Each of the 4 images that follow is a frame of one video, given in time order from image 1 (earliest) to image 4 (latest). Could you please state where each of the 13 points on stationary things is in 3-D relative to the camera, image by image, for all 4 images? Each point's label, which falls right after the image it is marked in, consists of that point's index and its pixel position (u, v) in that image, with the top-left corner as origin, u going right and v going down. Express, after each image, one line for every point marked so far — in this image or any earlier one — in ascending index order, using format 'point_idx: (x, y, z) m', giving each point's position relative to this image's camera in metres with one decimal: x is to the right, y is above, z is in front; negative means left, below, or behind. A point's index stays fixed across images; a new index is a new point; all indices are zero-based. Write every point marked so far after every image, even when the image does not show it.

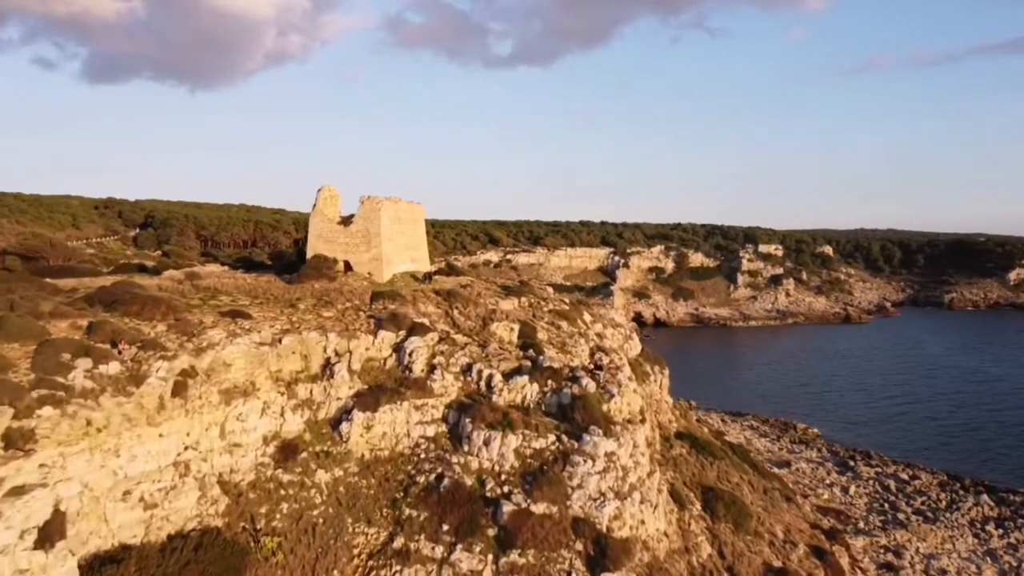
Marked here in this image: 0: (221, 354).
0: (-6.8, -1.5, +19.2) m
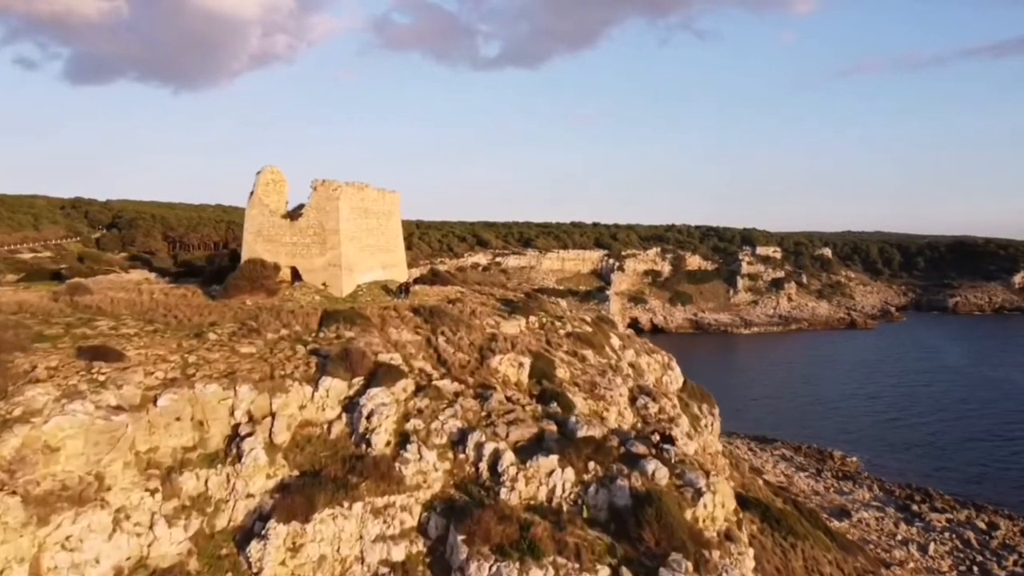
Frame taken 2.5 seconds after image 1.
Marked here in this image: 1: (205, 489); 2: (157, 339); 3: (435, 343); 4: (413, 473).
0: (-6.5, -2.0, +11.2) m
1: (-4.7, -3.1, +12.7) m
2: (-7.1, -1.0, +16.4) m
3: (-1.8, -1.3, +18.7) m
4: (-1.6, -2.9, +13.1) m
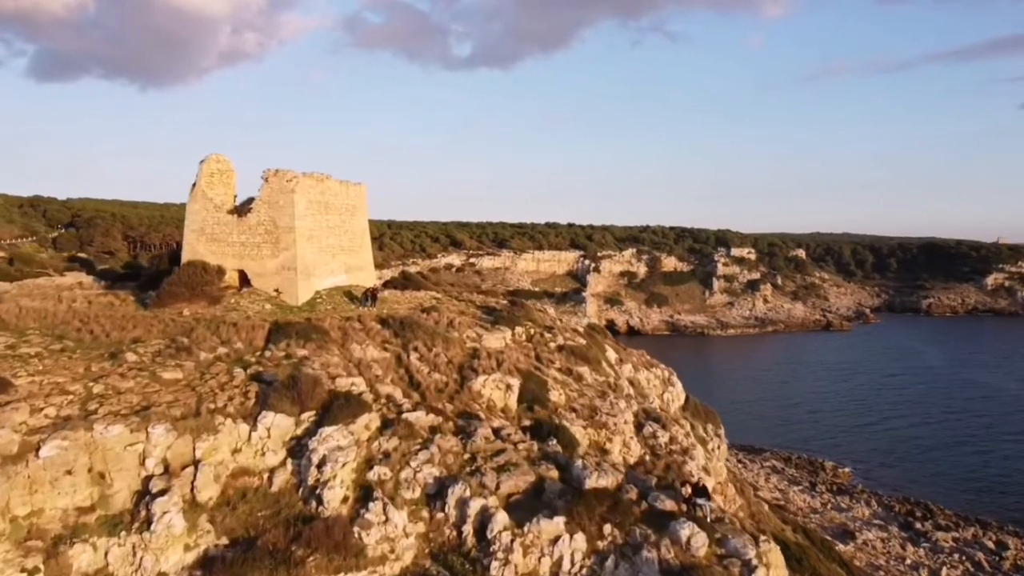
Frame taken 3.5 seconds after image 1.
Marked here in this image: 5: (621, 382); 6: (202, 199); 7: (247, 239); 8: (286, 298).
0: (-6.5, -2.1, +8.1) m
1: (-4.8, -3.2, +9.6) m
2: (-7.3, -1.2, +13.2) m
3: (-2.0, -1.4, +15.7) m
4: (-1.7, -3.1, +10.1) m
5: (+2.5, -2.2, +19.1) m
6: (-7.5, +2.1, +19.8) m
7: (-6.4, +1.2, +19.7) m
8: (-5.3, -0.3, +19.1) m
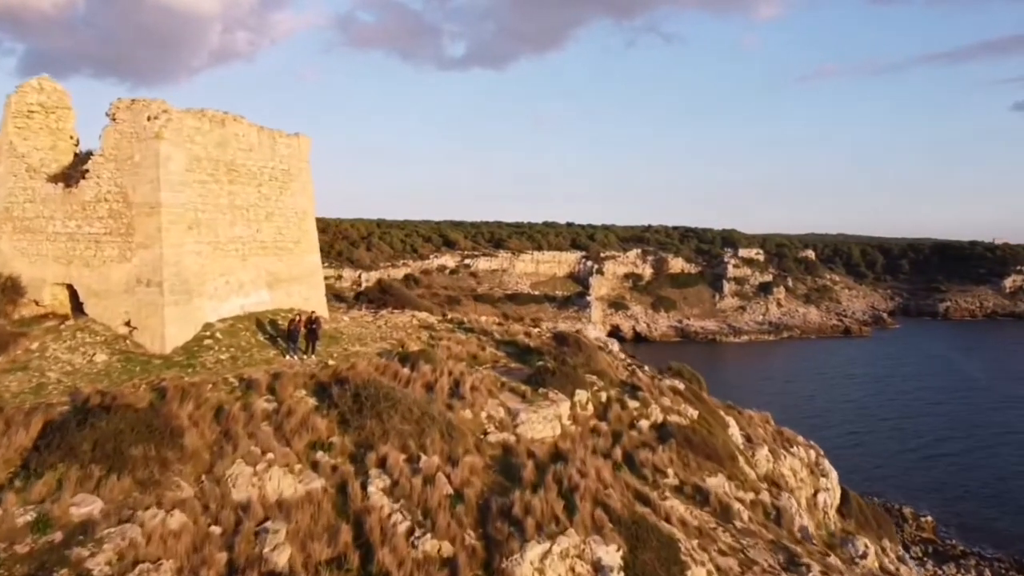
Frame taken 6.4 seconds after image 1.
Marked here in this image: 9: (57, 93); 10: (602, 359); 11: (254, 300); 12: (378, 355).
0: (-5.7, -2.5, -0.9) m
1: (-4.0, -3.6, +0.6) m
2: (-6.5, -1.6, +4.2) m
3: (-1.3, -1.8, +6.8) m
4: (-0.9, -3.5, +1.1) m
5: (+3.3, -2.6, +10.1) m
6: (-6.8, +1.8, +10.8) m
7: (-5.6, +0.8, +10.7) m
8: (-4.5, -0.6, +10.1) m
9: (-6.4, +2.8, +11.5) m
10: (+1.4, -1.1, +12.1) m
11: (-3.7, -0.1, +11.9) m
12: (-1.7, -0.8, +10.7) m
